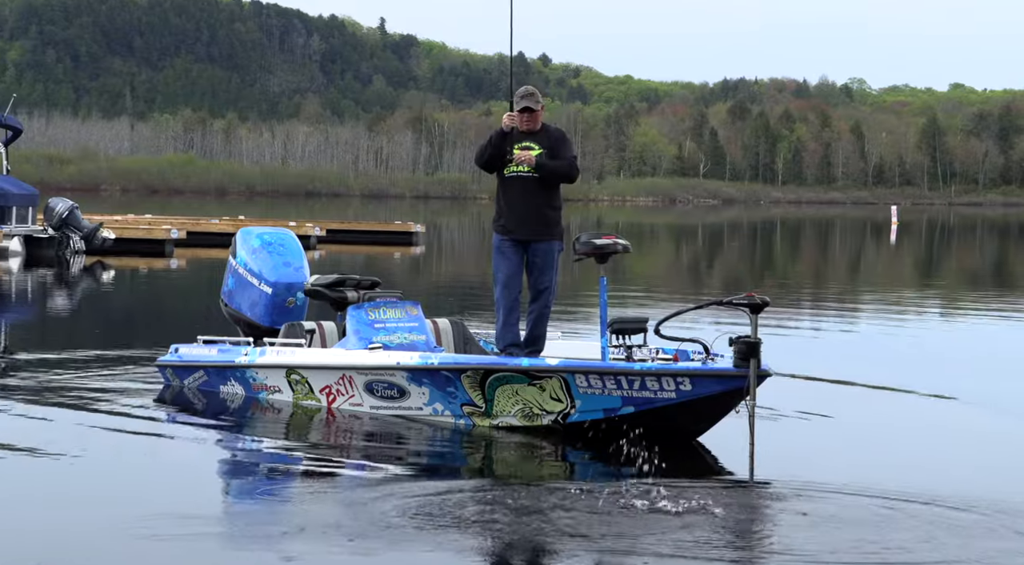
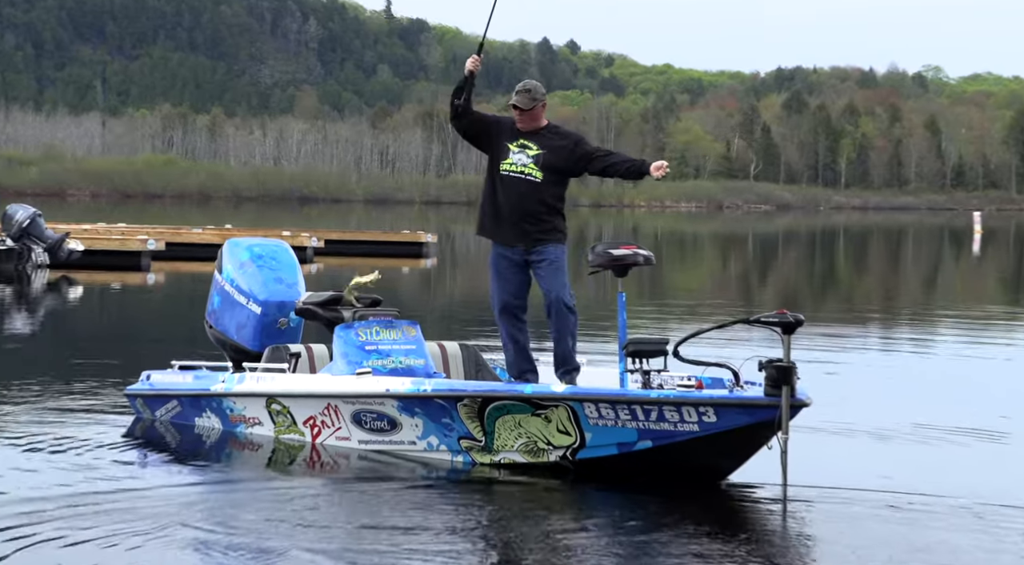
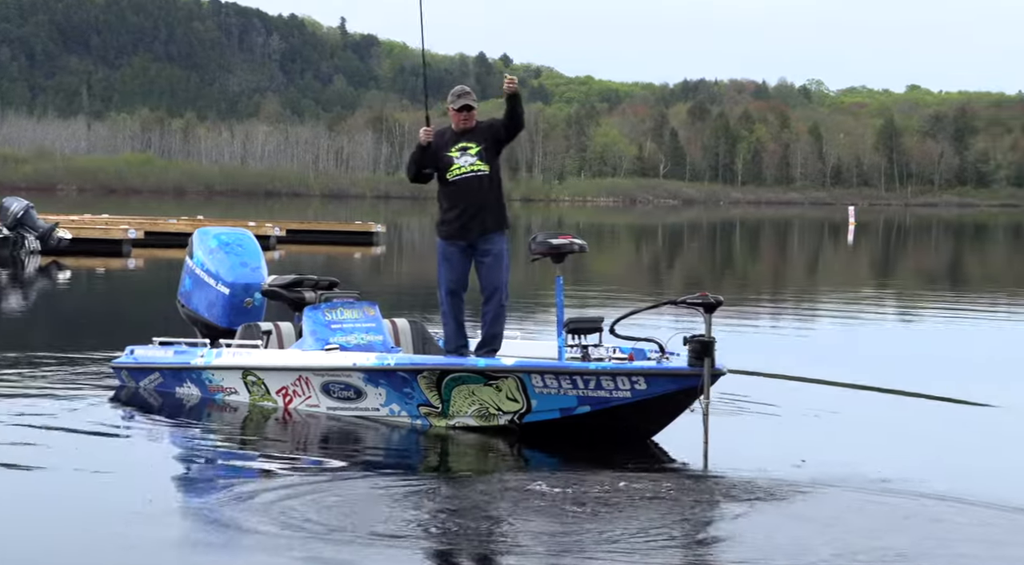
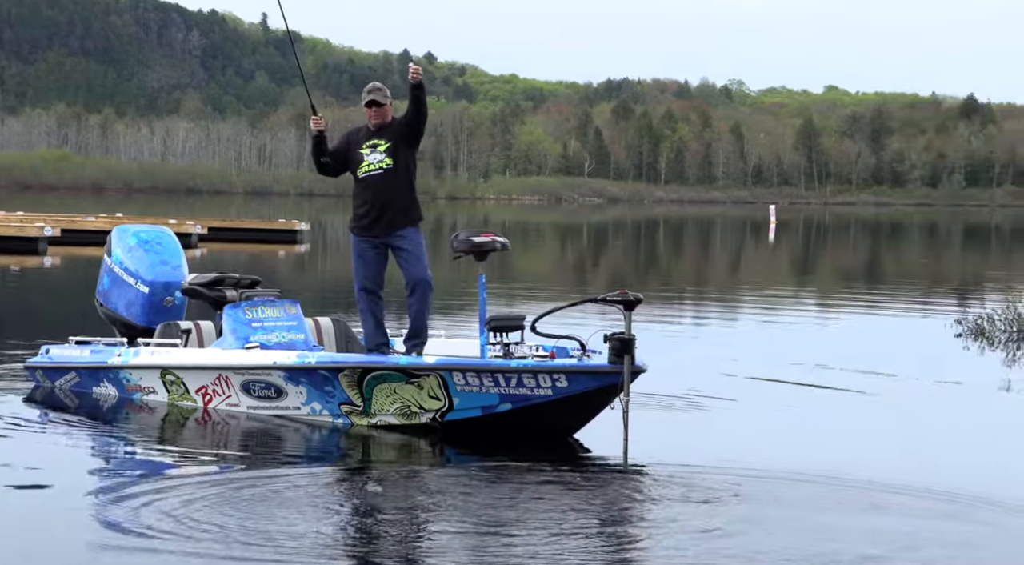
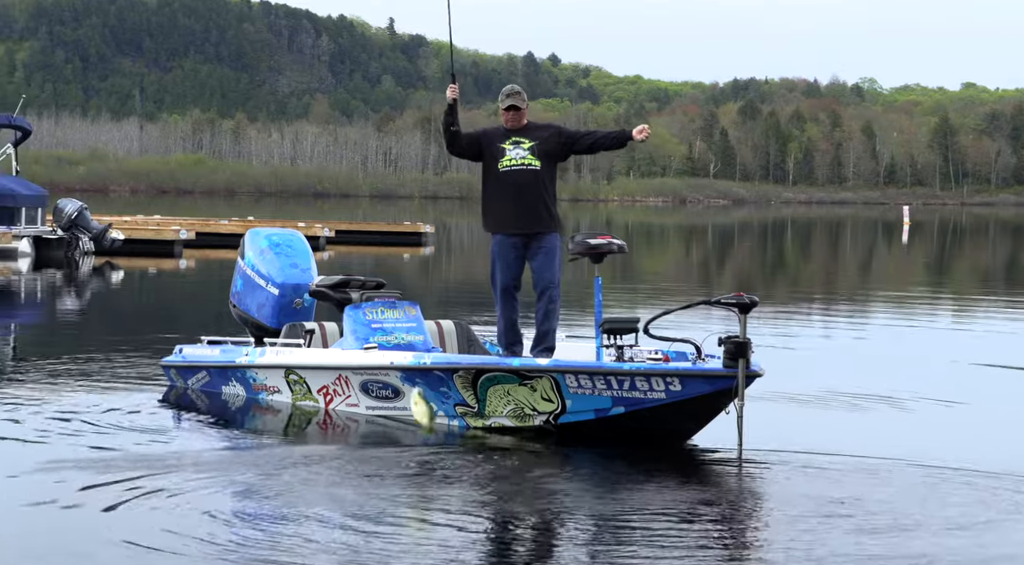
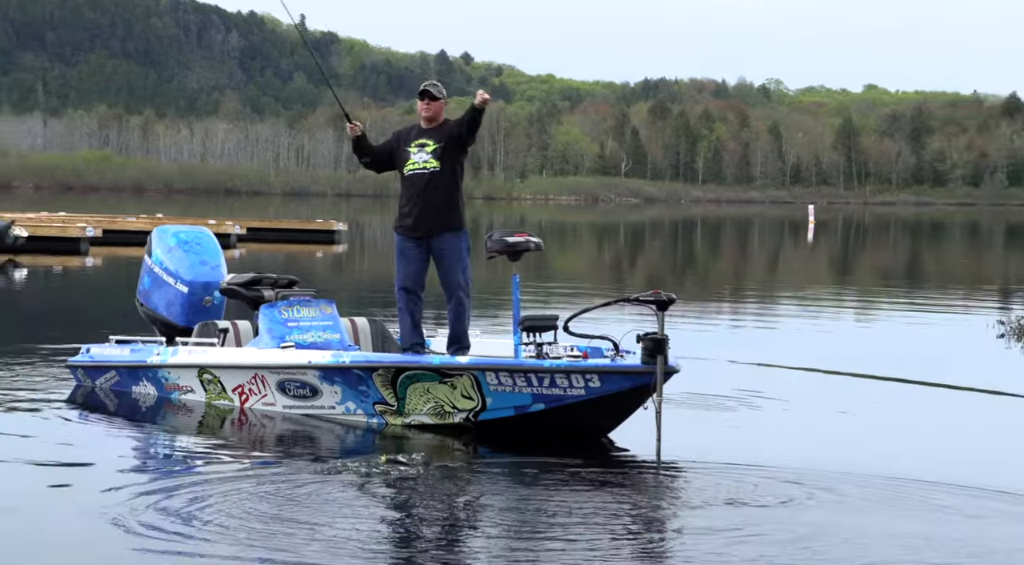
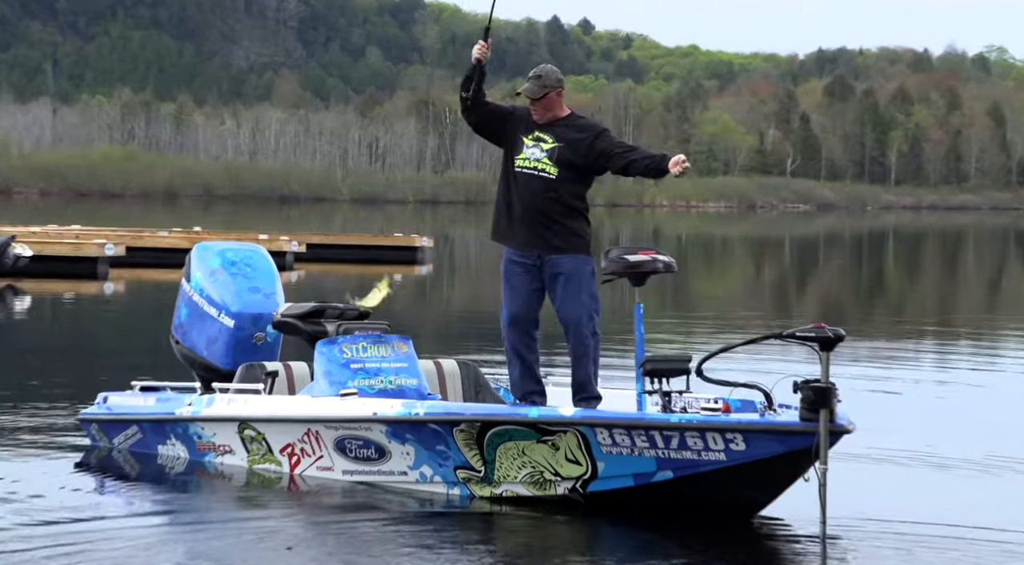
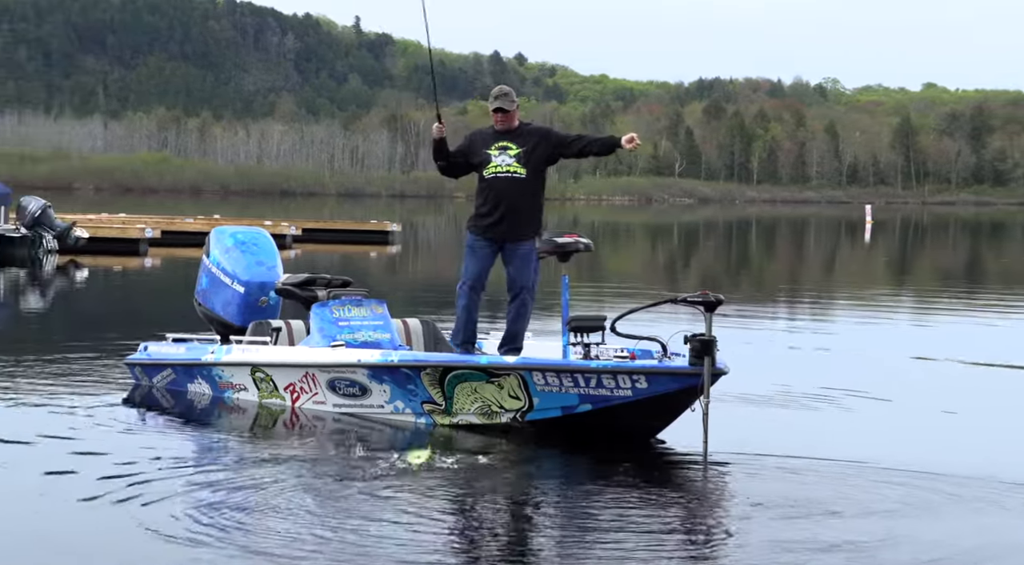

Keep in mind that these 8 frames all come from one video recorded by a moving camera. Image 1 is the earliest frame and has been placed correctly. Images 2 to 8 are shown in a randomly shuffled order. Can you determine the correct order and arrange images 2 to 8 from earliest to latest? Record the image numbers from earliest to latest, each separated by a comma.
3, 4, 6, 8, 5, 2, 7
